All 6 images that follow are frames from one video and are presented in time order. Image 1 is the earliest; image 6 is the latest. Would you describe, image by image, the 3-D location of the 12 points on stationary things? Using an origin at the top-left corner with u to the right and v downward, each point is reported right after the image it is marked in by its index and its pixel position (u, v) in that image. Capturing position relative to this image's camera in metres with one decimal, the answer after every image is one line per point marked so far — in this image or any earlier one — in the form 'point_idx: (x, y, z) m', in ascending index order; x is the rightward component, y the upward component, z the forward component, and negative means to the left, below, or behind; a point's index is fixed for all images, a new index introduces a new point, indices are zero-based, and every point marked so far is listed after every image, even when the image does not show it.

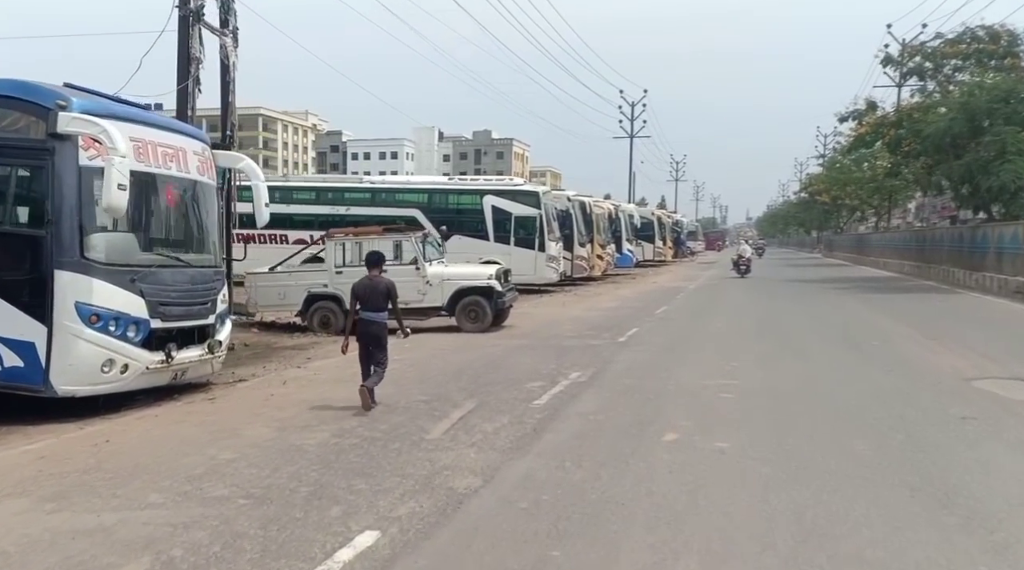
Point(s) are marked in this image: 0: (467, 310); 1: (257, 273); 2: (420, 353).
0: (-0.8, -0.4, +18.4) m
1: (-4.6, +0.2, +18.8) m
2: (-1.3, -1.0, +14.7) m
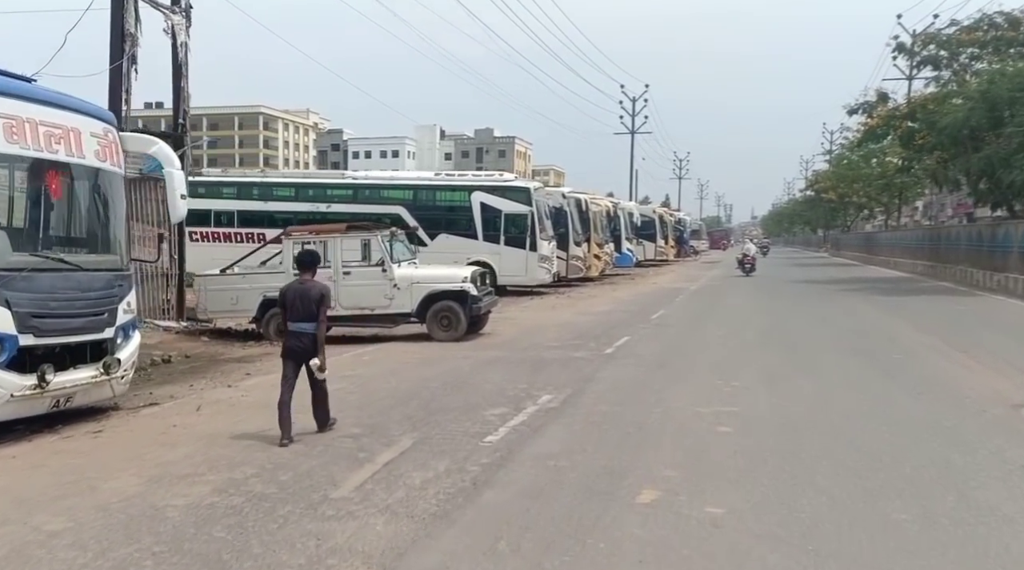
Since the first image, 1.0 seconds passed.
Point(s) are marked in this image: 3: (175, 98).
0: (-1.2, -0.5, +16.6) m
1: (-4.9, +0.2, +17.0) m
2: (-1.7, -1.0, +12.9) m
3: (-5.9, +3.3, +18.4) m
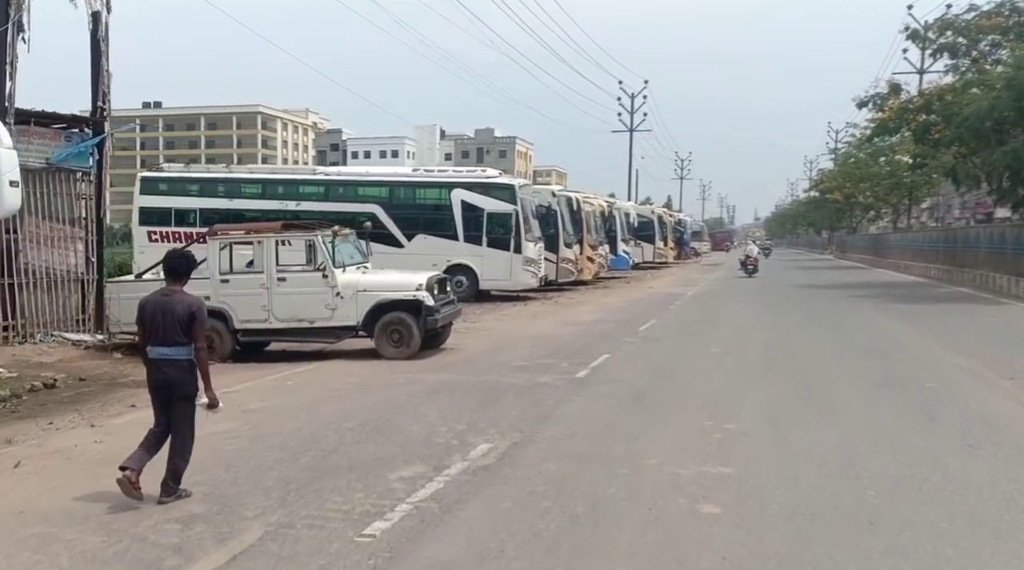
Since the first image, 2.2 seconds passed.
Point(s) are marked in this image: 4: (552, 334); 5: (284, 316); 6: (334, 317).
0: (-1.7, -0.6, +14.3) m
1: (-5.5, +0.1, +14.7) m
2: (-2.2, -1.1, +10.5) m
3: (-6.4, +3.2, +16.1) m
4: (+0.7, -0.9, +18.5) m
5: (-3.1, -0.4, +14.4) m
6: (-2.4, -0.4, +14.3) m
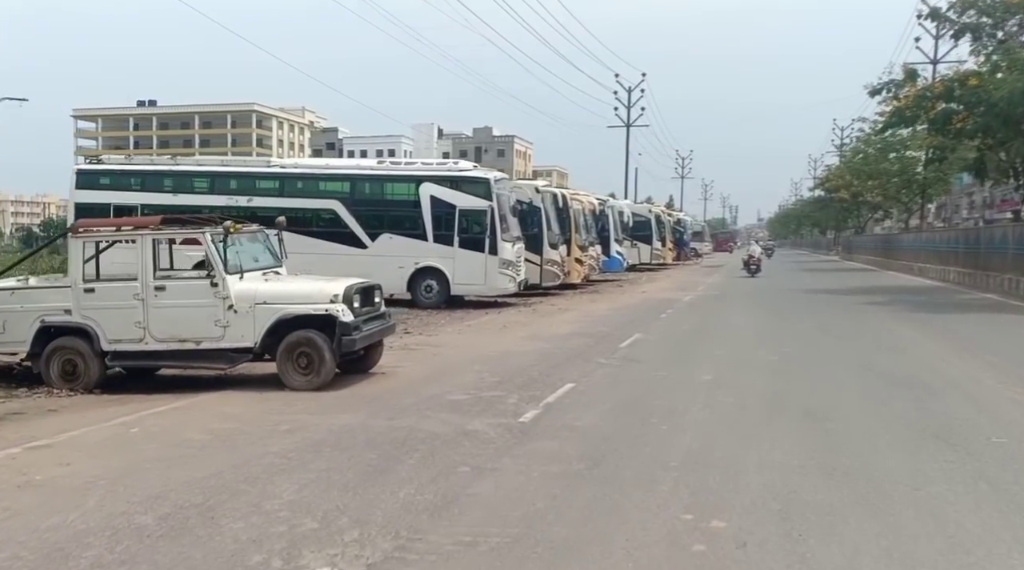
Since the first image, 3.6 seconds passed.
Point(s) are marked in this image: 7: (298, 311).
0: (-2.3, -0.7, +11.3) m
1: (-6.1, -0.1, +11.7) m
2: (-2.9, -1.3, +7.6) m
3: (-7.1, +3.0, +13.1) m
4: (0.0, -1.0, +15.5) m
5: (-3.8, -0.5, +11.5) m
6: (-3.1, -0.5, +11.4) m
7: (-2.3, -0.3, +11.2) m
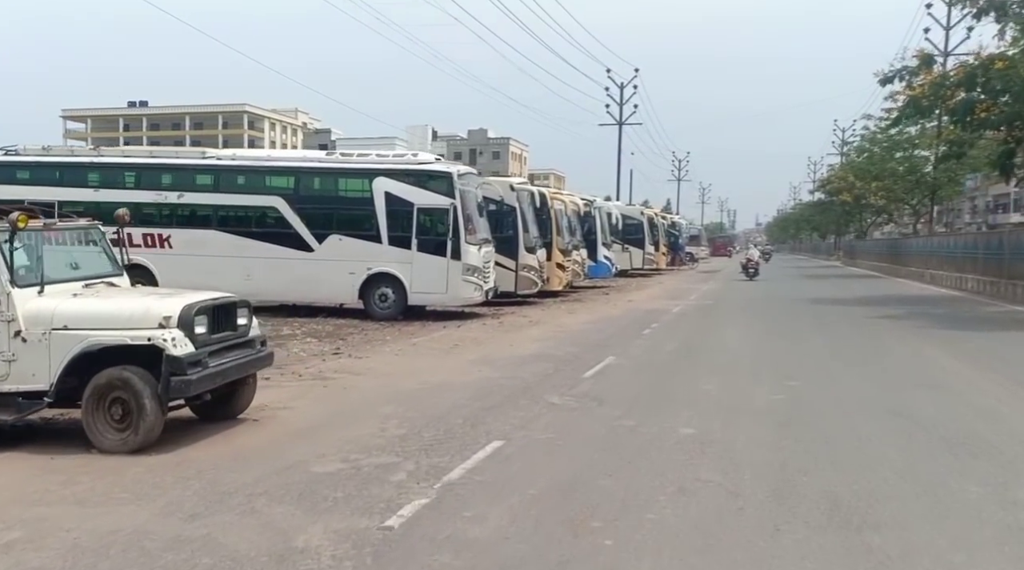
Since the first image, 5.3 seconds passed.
0: (-3.1, -0.9, +8.0) m
1: (-6.9, -0.2, +8.5) m
2: (-3.6, -1.4, +4.3) m
3: (-7.8, +2.9, +9.9) m
4: (-0.7, -1.2, +12.3) m
5: (-4.5, -0.7, +8.2) m
6: (-3.9, -0.7, +8.1) m
7: (-3.0, -0.4, +8.0) m
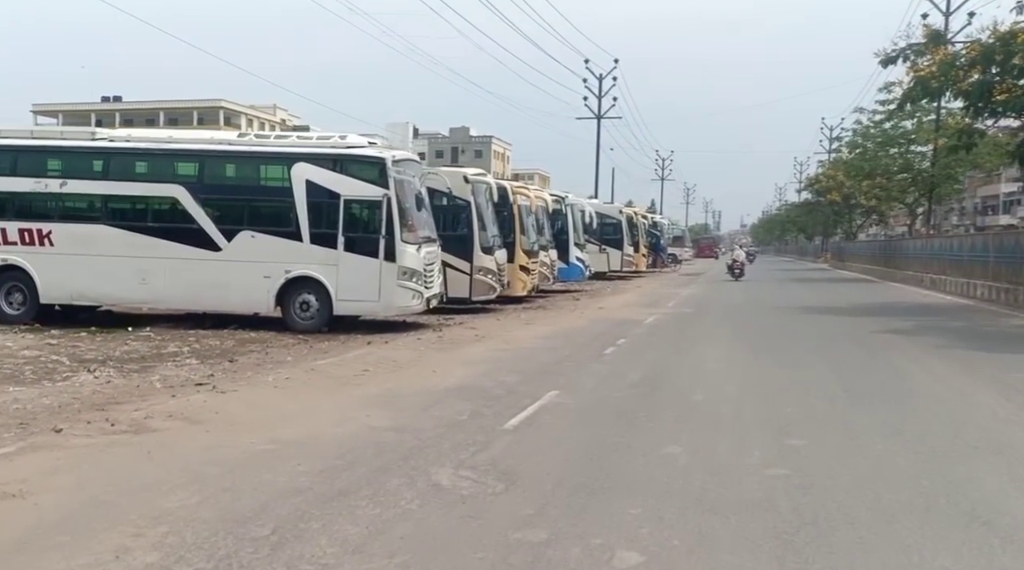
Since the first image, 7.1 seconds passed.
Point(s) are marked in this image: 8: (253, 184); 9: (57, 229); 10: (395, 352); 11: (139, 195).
0: (-4.0, -1.0, +4.4) m
1: (-7.7, -0.3, +4.8) m
2: (-4.4, -1.5, +0.7) m
3: (-8.7, +2.8, +6.1) m
4: (-1.6, -1.3, +8.7) m
5: (-5.4, -0.8, +4.5) m
6: (-4.7, -0.8, +4.5) m
7: (-3.9, -0.5, +4.3) m
8: (-5.2, +1.9, +20.4) m
9: (-8.7, +1.1, +20.2) m
10: (-1.8, -1.0, +16.8) m
11: (-7.1, +1.7, +20.4) m
